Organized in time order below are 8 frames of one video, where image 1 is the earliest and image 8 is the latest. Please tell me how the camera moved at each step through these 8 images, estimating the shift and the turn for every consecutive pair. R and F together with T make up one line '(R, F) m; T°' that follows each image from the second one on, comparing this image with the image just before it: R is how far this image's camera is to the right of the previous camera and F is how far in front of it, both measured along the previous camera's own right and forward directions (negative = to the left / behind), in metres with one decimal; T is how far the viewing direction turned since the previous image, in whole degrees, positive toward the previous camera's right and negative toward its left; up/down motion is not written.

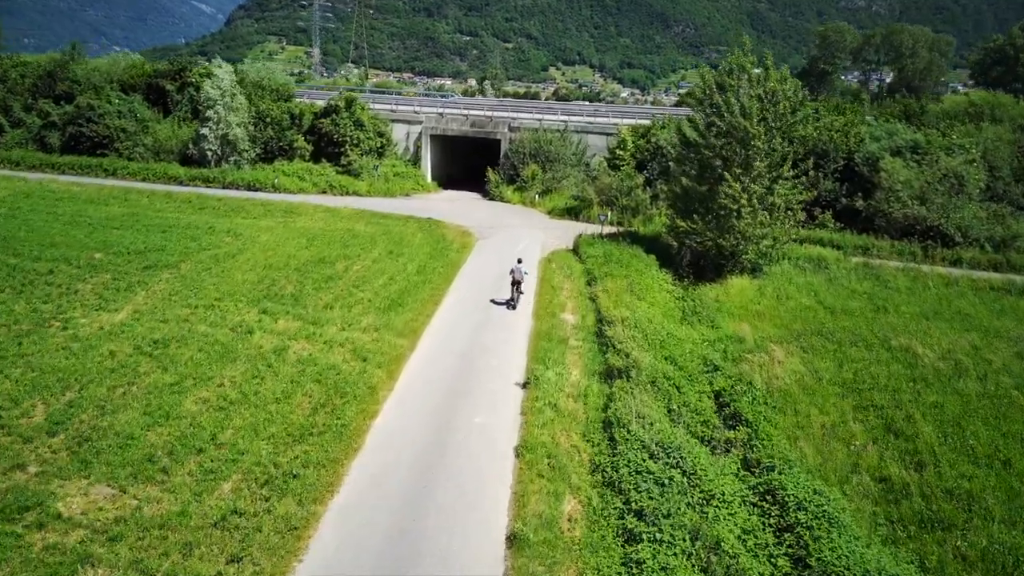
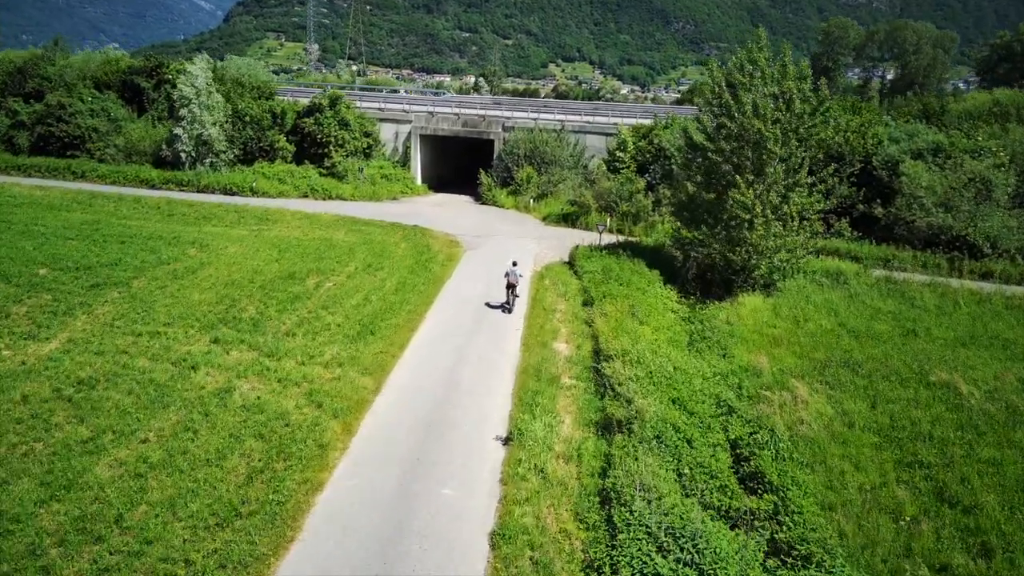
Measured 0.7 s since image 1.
(+0.3, +2.3) m; 0°
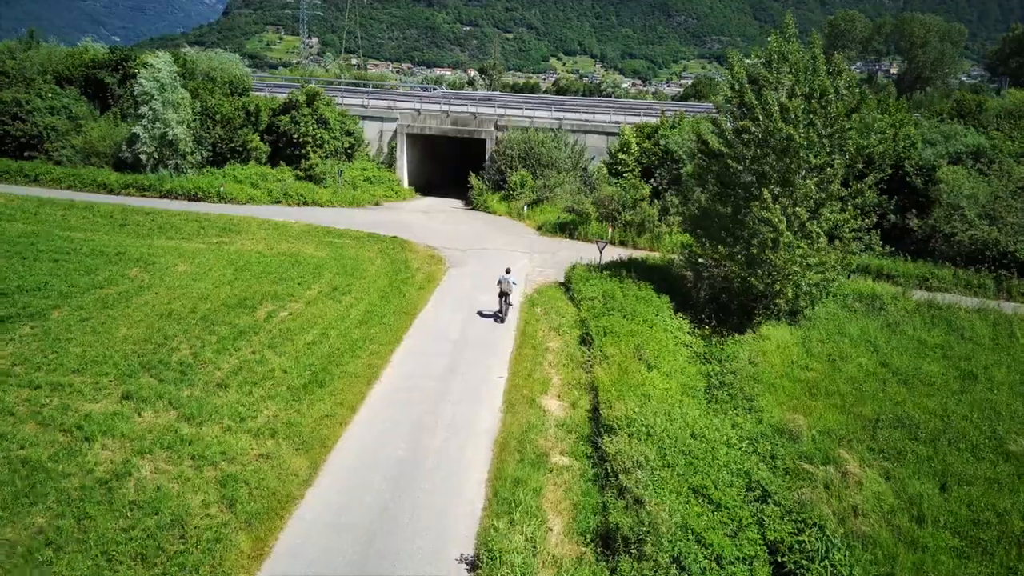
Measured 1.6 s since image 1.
(+0.4, +3.2) m; 0°
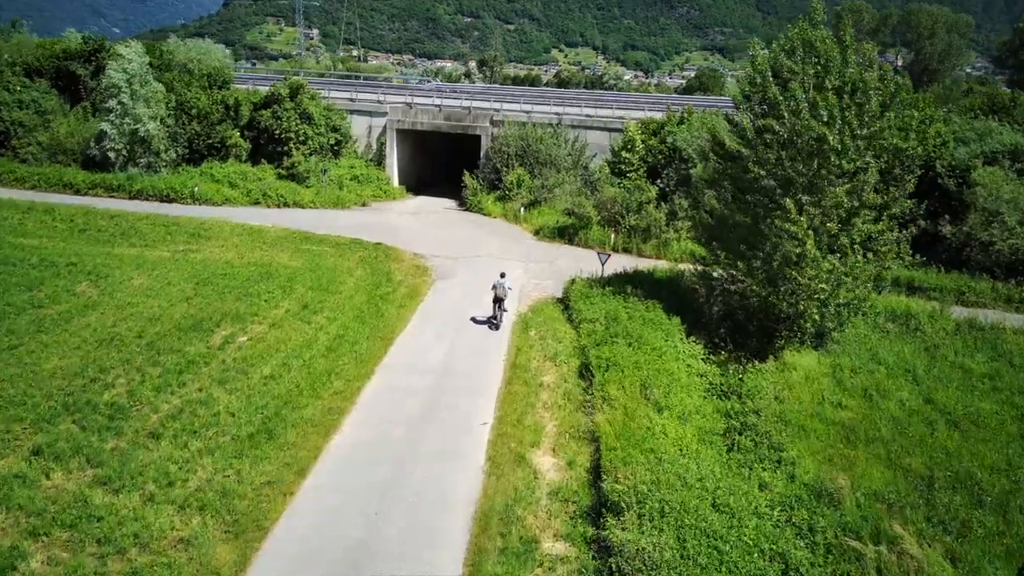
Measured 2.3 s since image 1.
(+0.2, +2.3) m; 0°
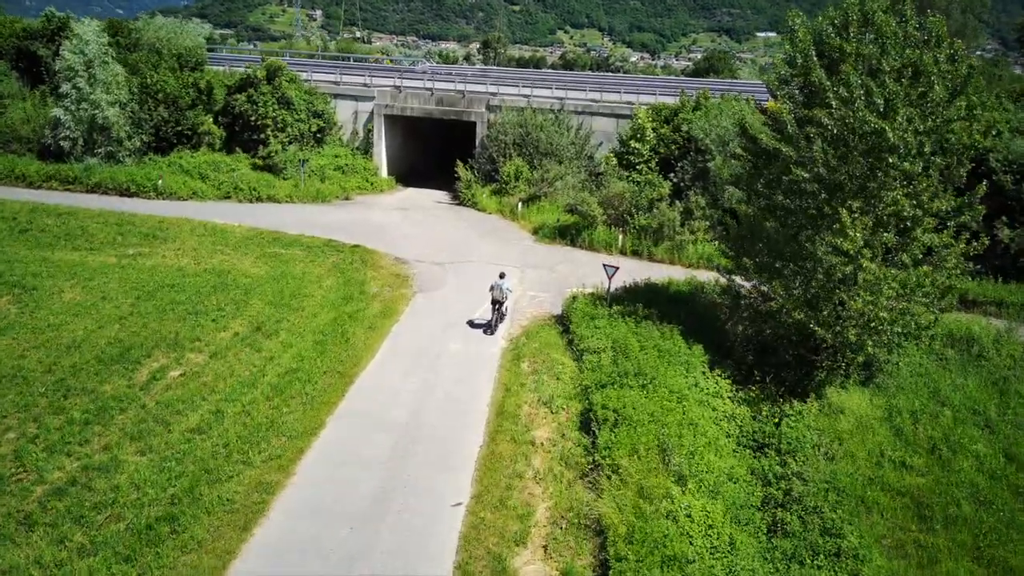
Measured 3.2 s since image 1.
(+0.3, +2.9) m; 0°
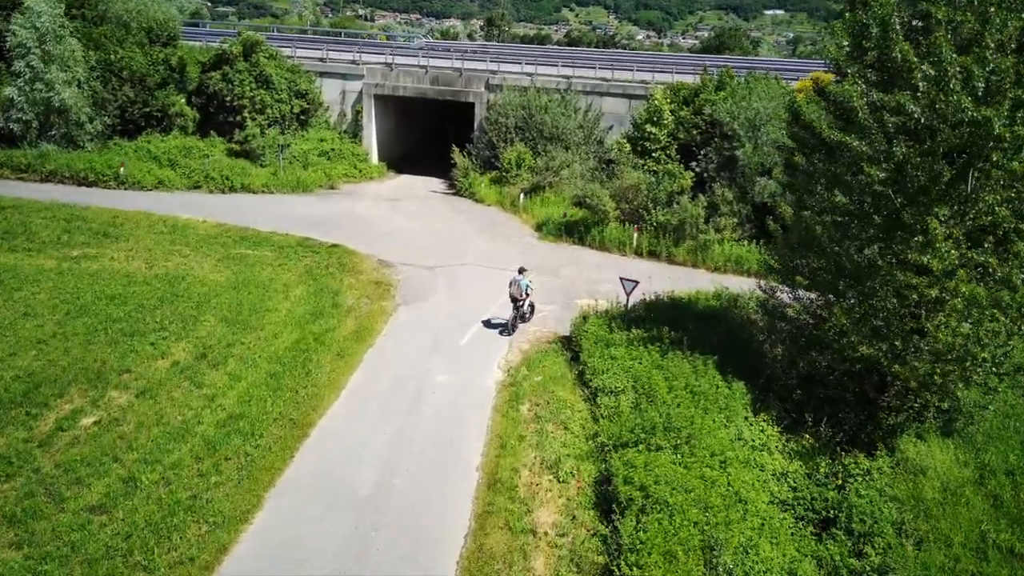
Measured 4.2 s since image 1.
(+0.1, +2.8) m; 0°
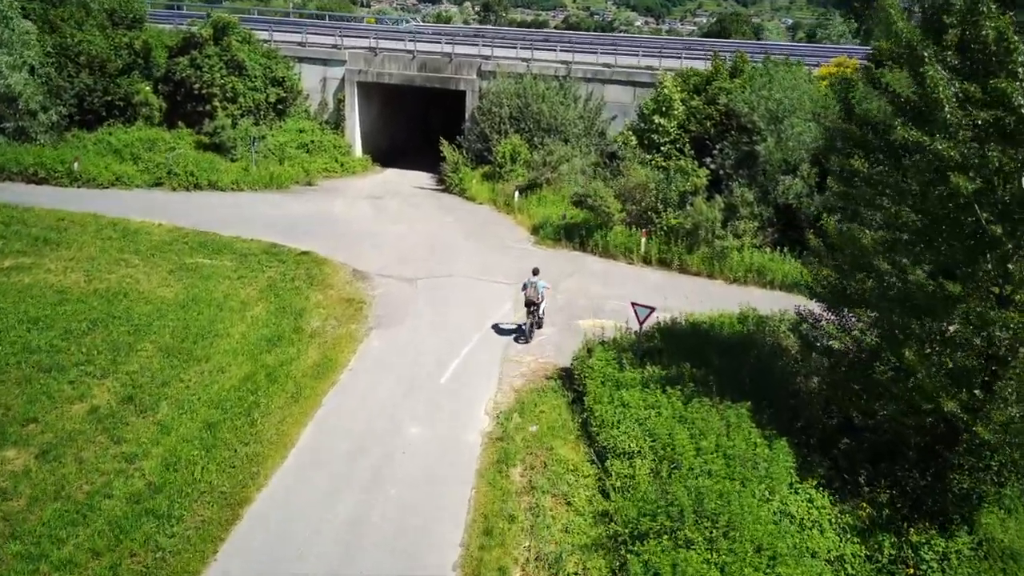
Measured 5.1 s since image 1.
(+0.1, +2.3) m; 0°
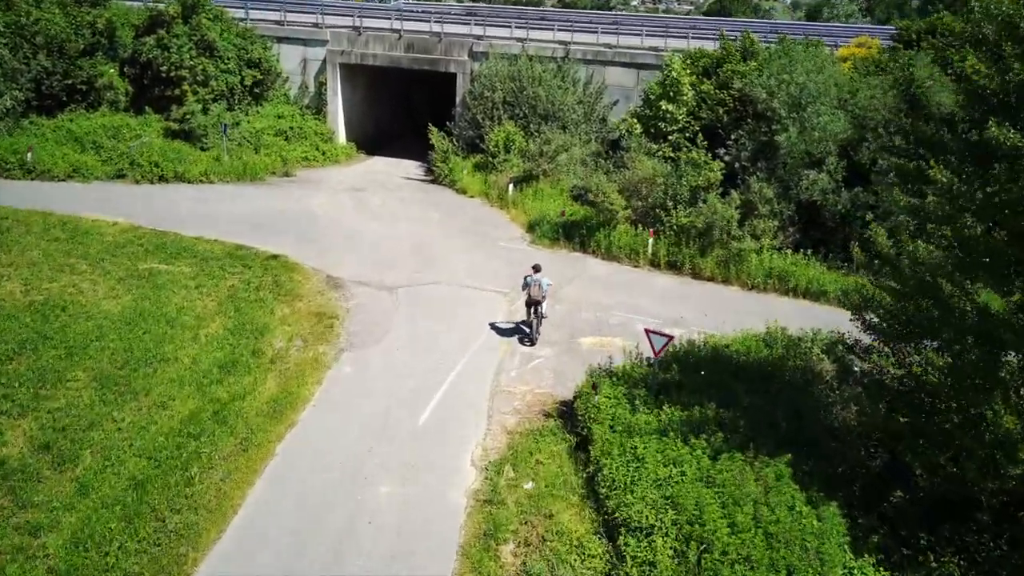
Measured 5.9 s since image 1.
(+0.1, +1.8) m; 0°
